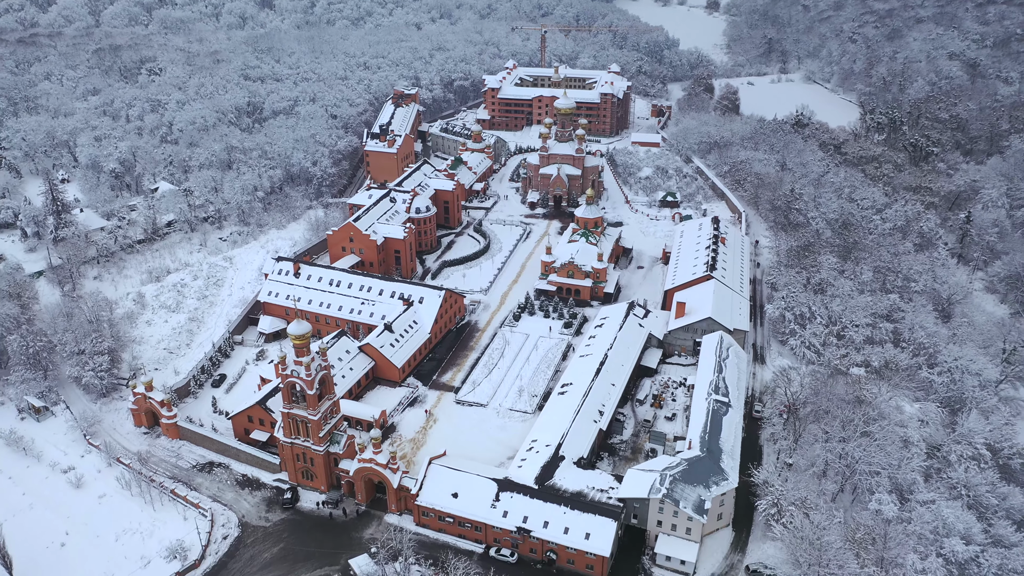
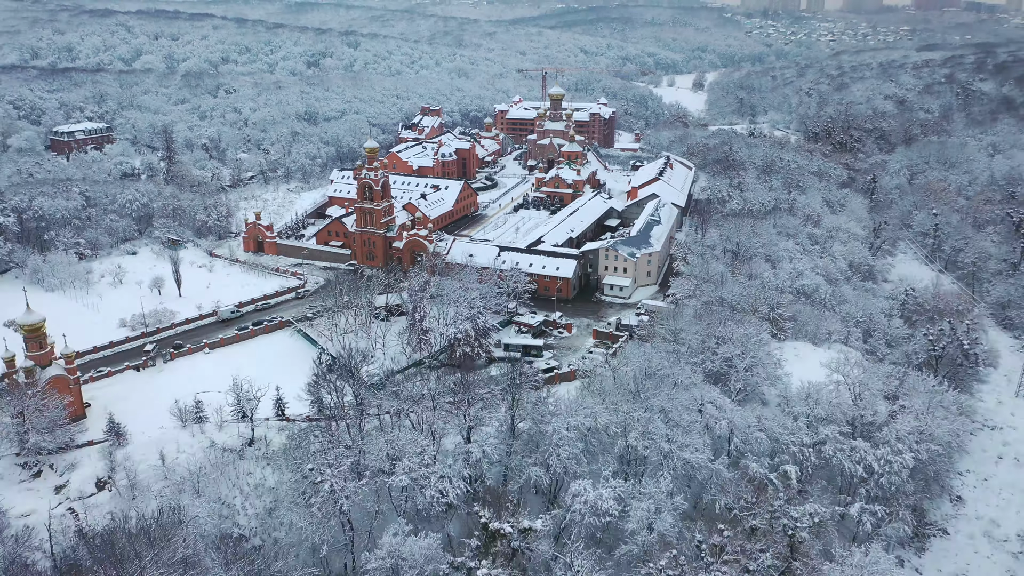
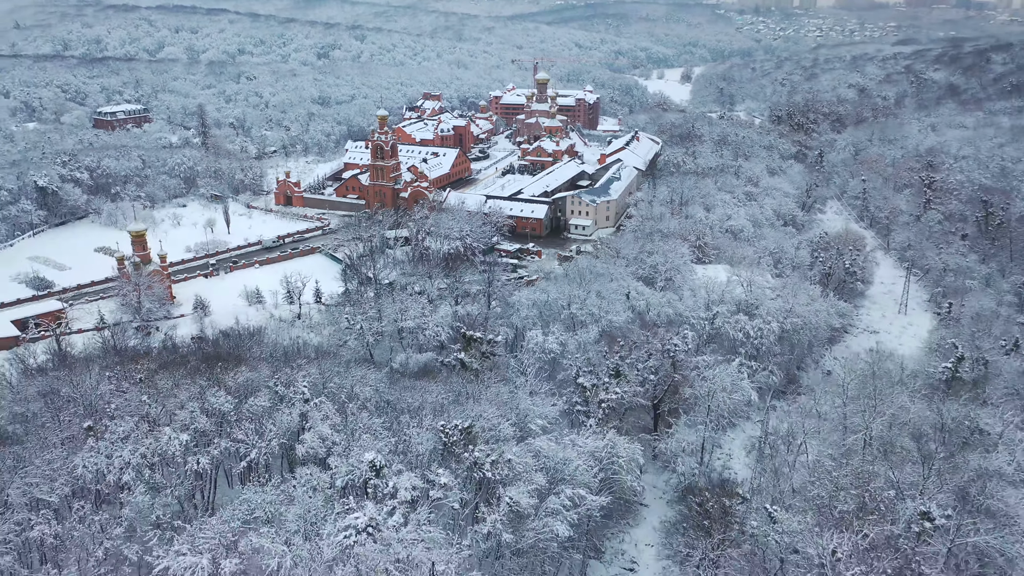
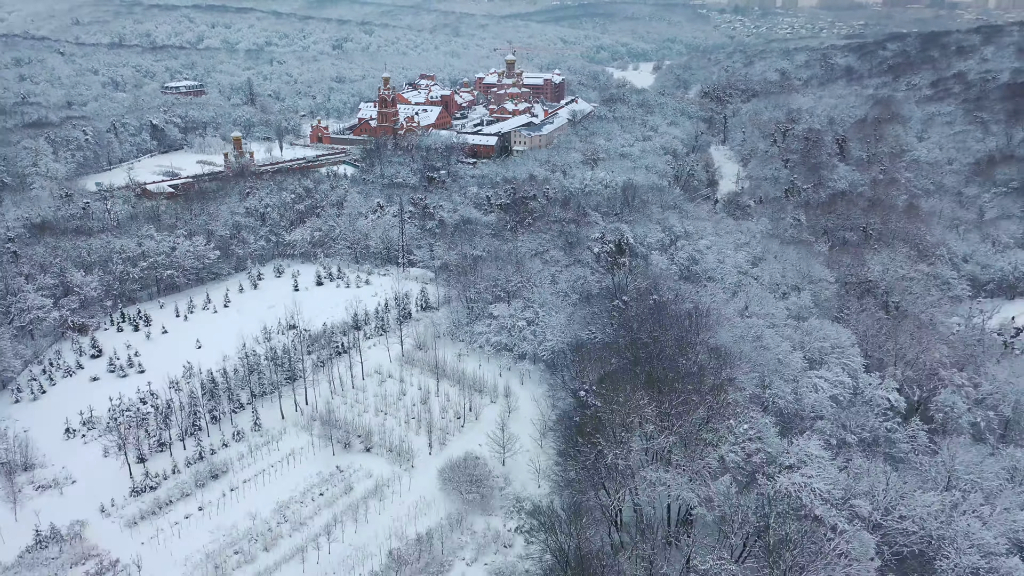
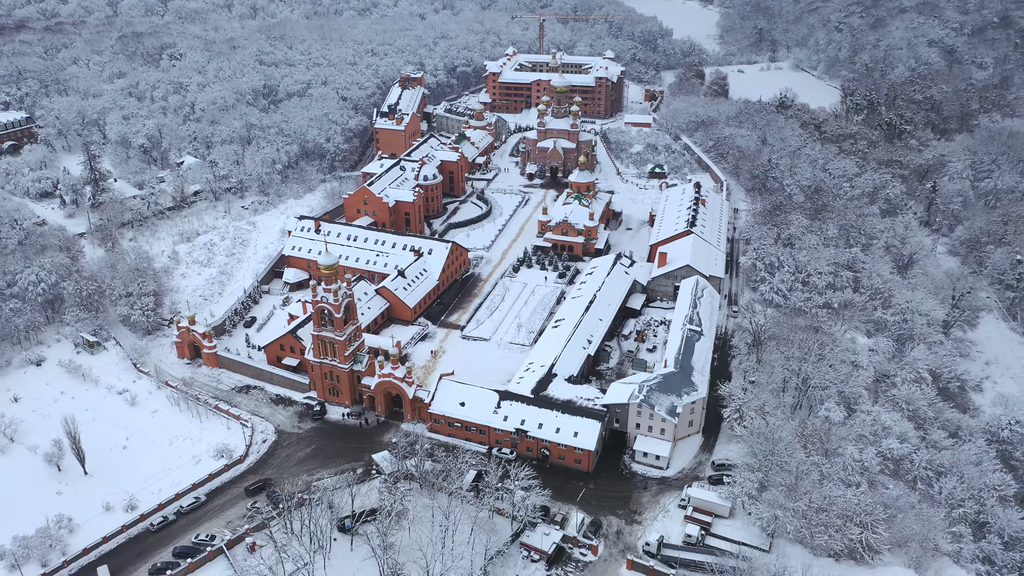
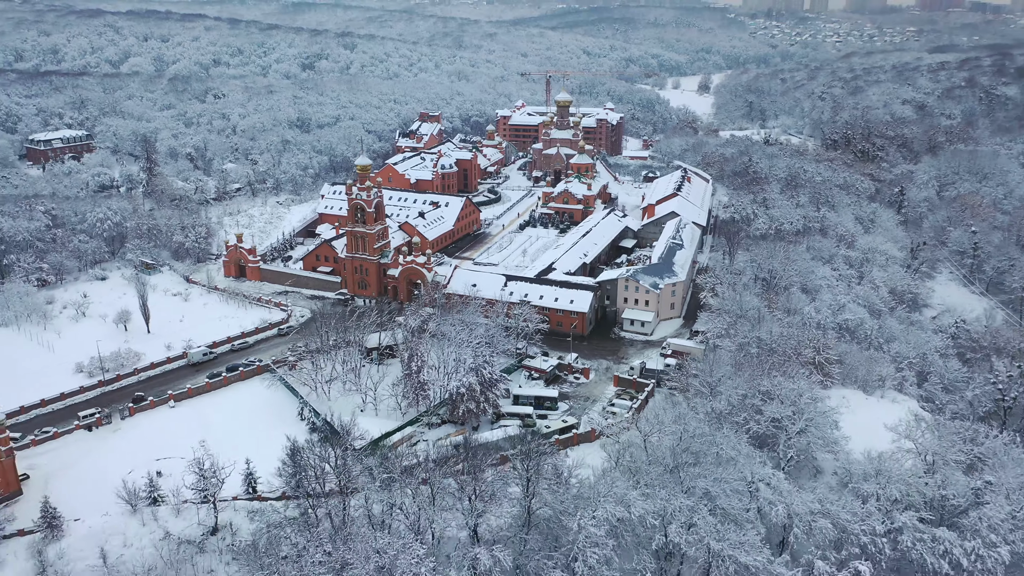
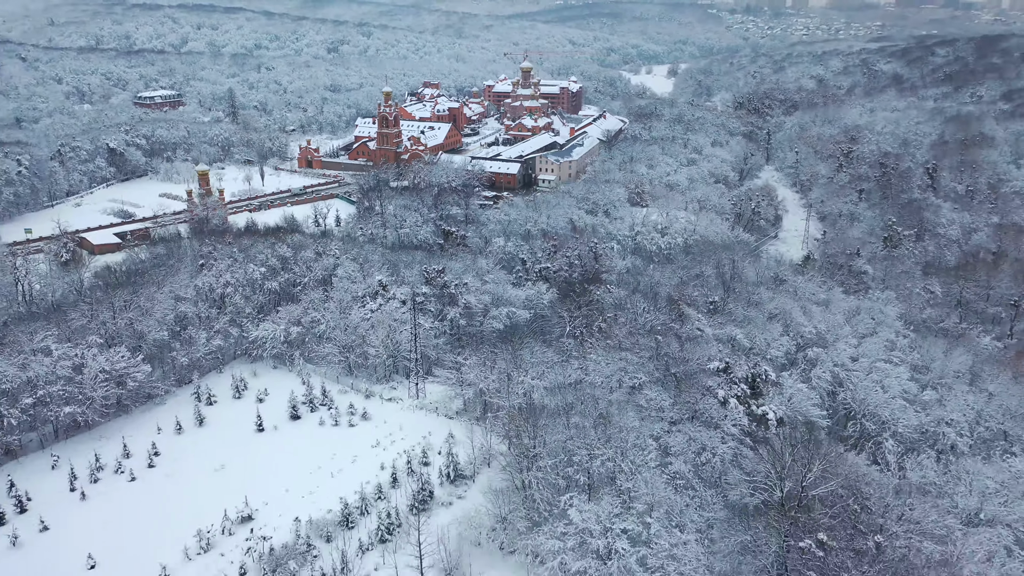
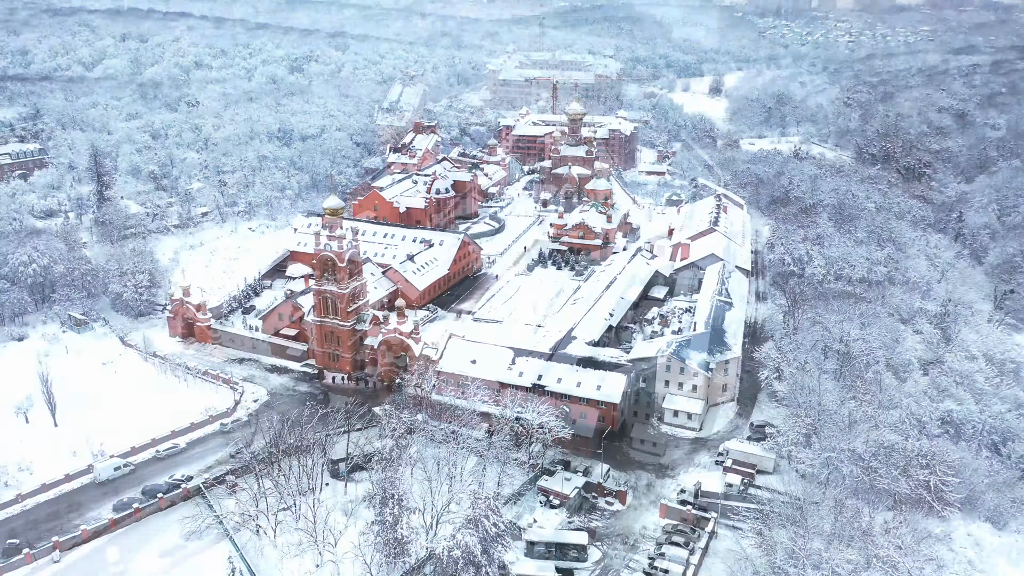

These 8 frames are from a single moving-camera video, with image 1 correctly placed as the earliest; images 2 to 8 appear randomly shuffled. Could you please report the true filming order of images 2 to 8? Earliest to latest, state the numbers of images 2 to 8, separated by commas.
5, 8, 6, 2, 3, 7, 4
